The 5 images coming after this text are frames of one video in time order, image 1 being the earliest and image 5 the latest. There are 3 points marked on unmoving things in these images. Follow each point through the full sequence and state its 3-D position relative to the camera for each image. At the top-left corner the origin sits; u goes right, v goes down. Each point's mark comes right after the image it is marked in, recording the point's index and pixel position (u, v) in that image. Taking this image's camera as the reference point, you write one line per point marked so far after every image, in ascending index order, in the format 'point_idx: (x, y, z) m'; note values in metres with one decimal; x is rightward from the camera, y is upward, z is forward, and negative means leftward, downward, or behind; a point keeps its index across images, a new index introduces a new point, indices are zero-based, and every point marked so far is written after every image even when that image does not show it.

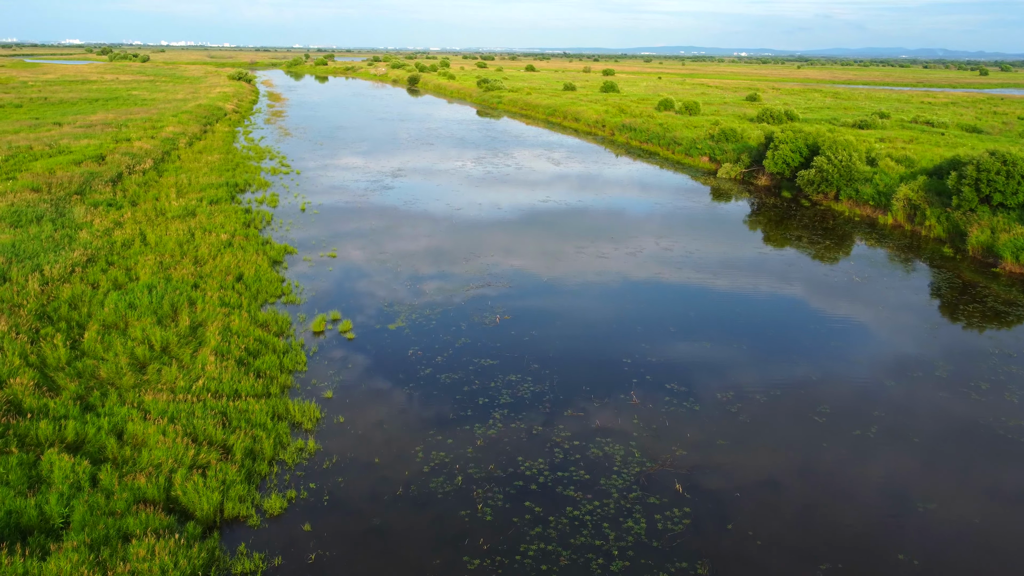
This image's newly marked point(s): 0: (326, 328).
0: (-4.2, -0.9, +12.5) m
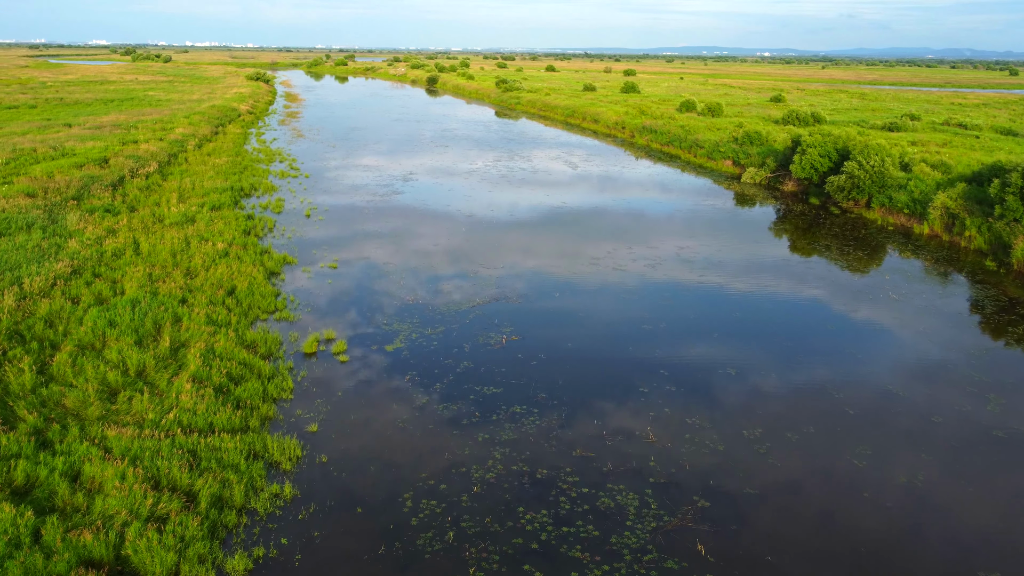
0: (-4.0, -1.3, +11.7) m
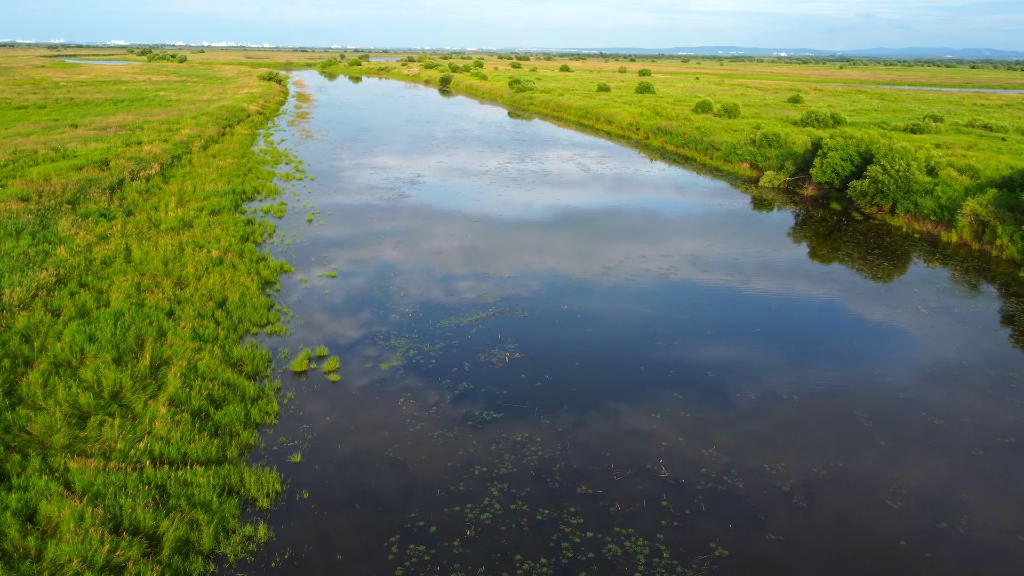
0: (-4.0, -1.5, +11.0) m
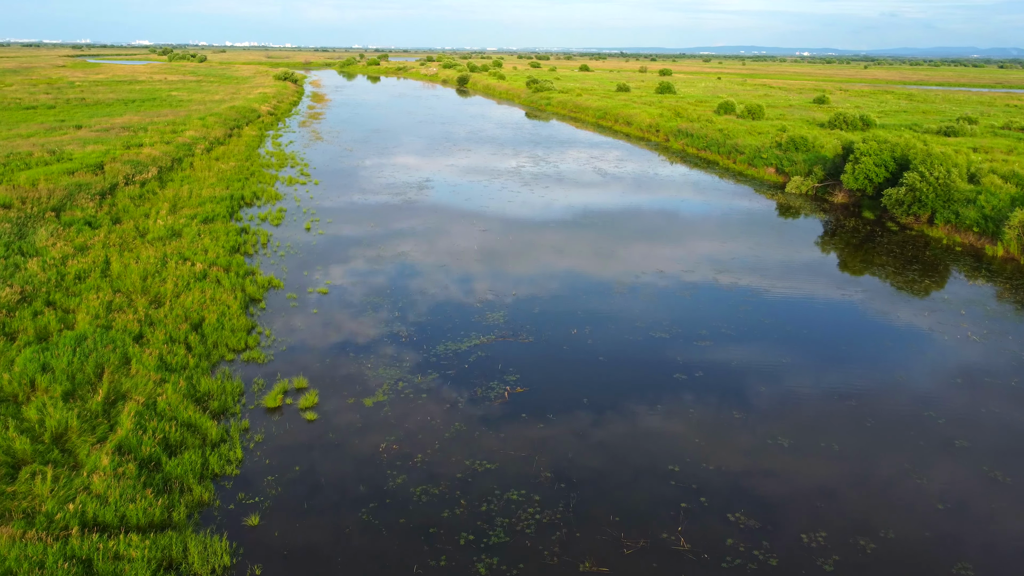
0: (-4.0, -2.0, +9.9) m
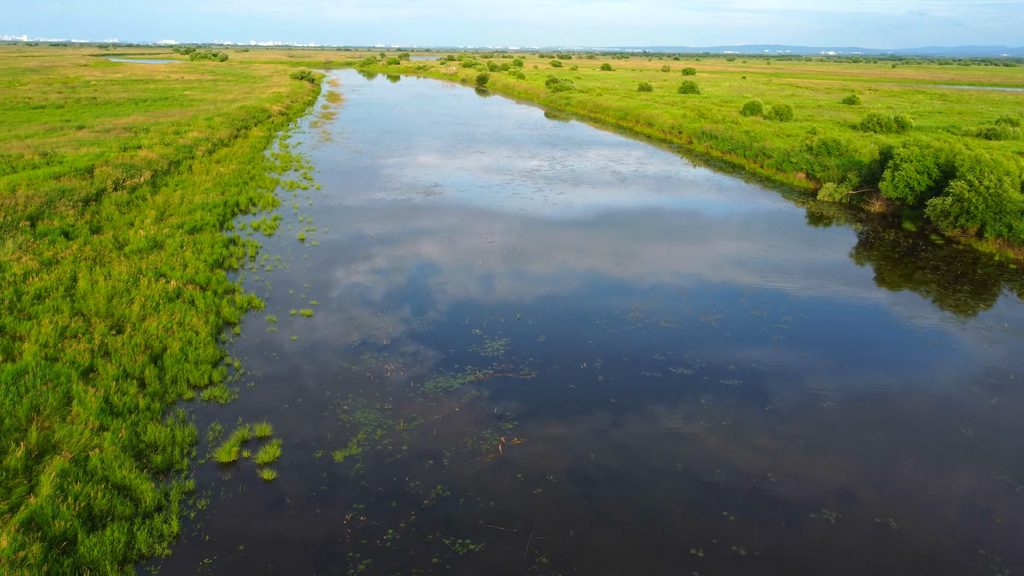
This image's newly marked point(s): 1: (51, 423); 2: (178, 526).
0: (-4.1, -2.5, +8.5) m
1: (-6.8, -2.0, +8.3) m
2: (-4.2, -3.0, +7.3) m
